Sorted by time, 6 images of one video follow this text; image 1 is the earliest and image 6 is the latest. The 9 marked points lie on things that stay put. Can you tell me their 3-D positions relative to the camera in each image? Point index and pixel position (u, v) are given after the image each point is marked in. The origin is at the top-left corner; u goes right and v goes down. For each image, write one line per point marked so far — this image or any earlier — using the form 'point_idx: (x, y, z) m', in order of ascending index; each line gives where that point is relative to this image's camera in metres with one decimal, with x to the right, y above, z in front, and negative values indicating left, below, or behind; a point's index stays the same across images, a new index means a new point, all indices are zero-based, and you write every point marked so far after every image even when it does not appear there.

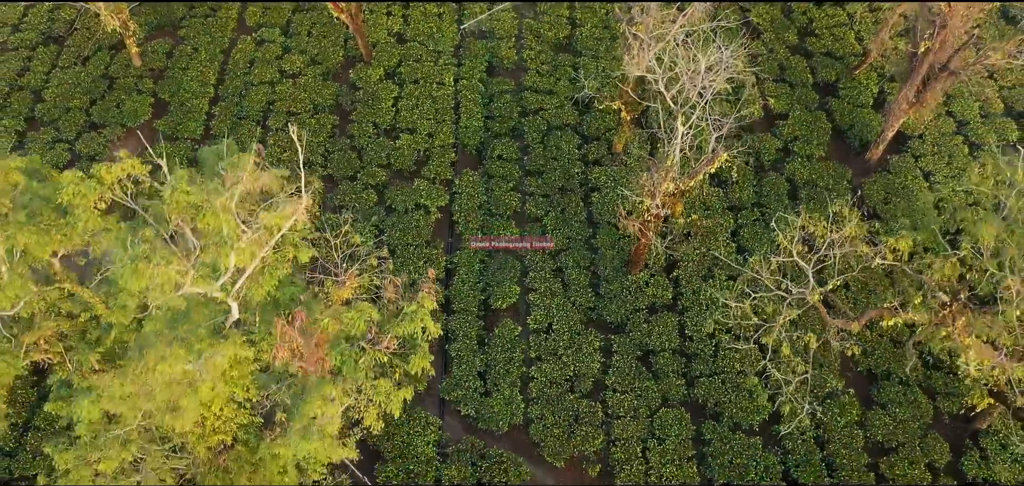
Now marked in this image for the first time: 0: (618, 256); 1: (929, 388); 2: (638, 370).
0: (+3.4, -0.6, +19.0) m
1: (+11.7, -4.1, +16.8) m
2: (+3.6, -3.7, +17.2) m
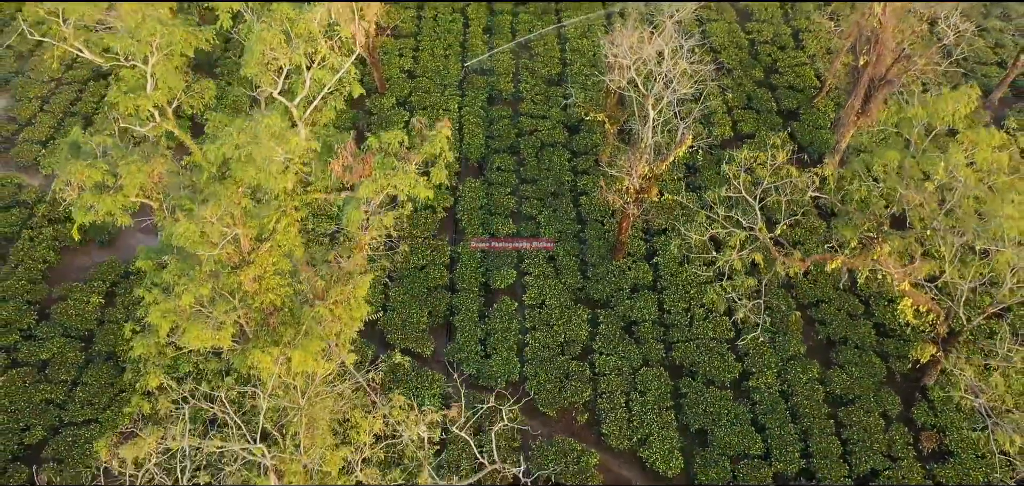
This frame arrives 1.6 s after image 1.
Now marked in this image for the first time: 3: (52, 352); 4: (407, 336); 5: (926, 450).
0: (+3.3, -0.2, +21.5) m
1: (+11.6, -3.4, +18.8) m
2: (+3.5, -3.0, +19.2) m
3: (-14.0, -3.4, +18.3) m
4: (-3.3, -3.0, +19.3) m
5: (+11.7, -5.8, +17.0) m
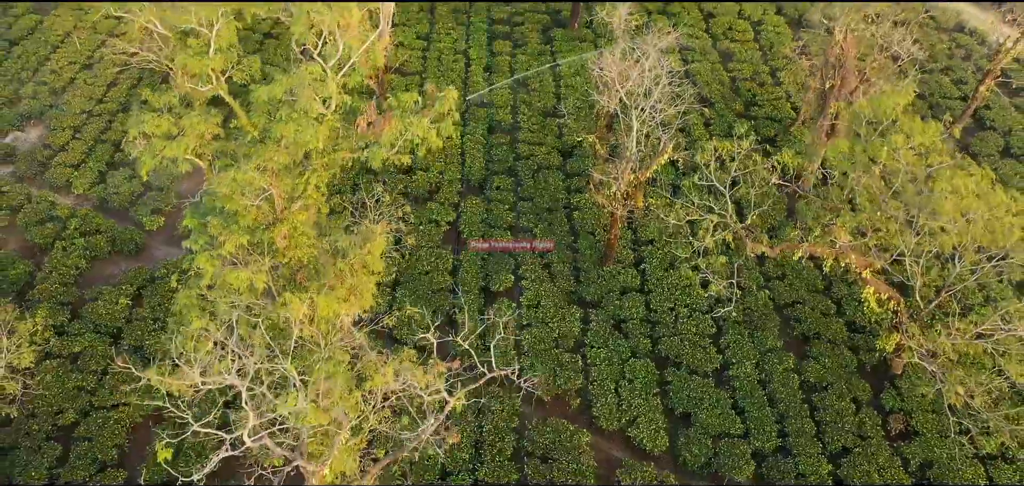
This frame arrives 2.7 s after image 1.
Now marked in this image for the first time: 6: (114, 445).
0: (+3.2, -0.5, +23.2) m
1: (+11.5, -3.5, +20.3) m
2: (+3.4, -3.1, +20.7) m
3: (-14.1, -3.4, +19.8) m
4: (-3.4, -3.1, +20.9) m
5: (+11.6, -5.7, +18.3) m
6: (-11.7, -5.9, +17.7) m
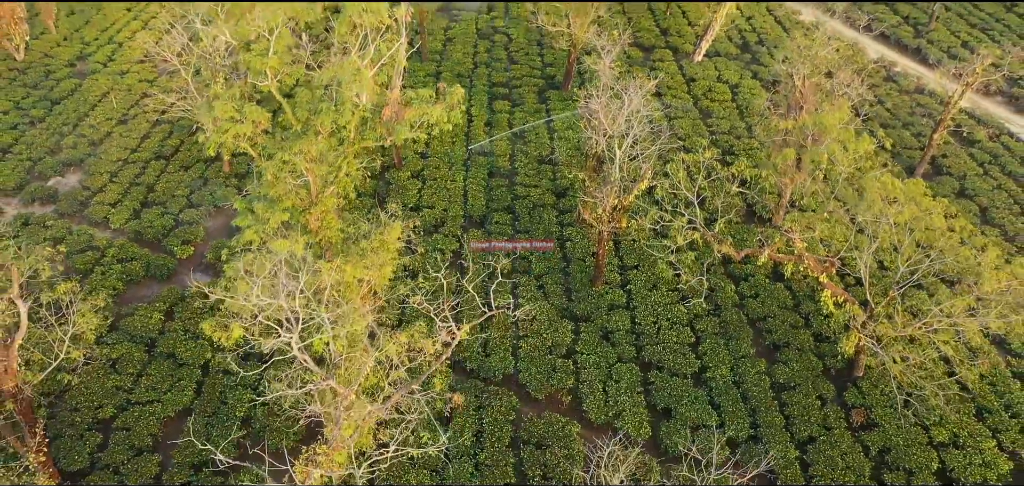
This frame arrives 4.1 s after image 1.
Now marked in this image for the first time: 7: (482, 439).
0: (+3.1, -1.4, +25.6) m
1: (+11.4, -4.0, +22.4) m
2: (+3.3, -3.7, +22.9) m
3: (-14.2, -3.9, +21.9) m
4: (-3.5, -3.8, +23.0) m
5: (+11.5, -6.0, +20.2) m
6: (-11.7, -6.2, +19.5) m
7: (-0.9, -6.3, +19.5) m
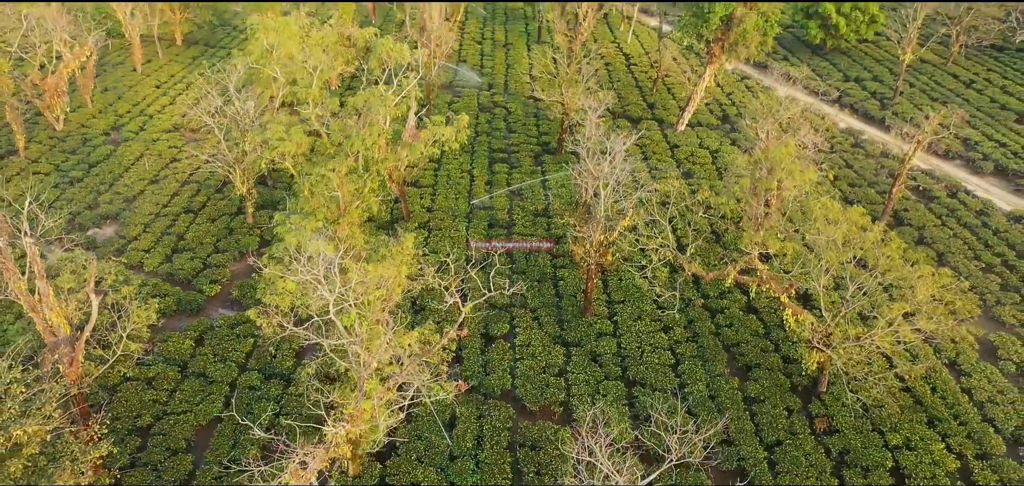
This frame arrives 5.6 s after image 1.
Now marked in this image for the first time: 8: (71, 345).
0: (+3.0, -3.0, +28.4) m
1: (+11.3, -5.2, +24.8) m
2: (+3.2, -5.0, +25.3) m
3: (-14.3, -5.1, +24.3) m
4: (-3.6, -5.1, +25.5) m
5: (+11.4, -6.9, +22.4) m
6: (-11.8, -7.0, +21.7) m
7: (-1.0, -7.1, +21.7) m
8: (-13.4, -3.1, +18.4) m
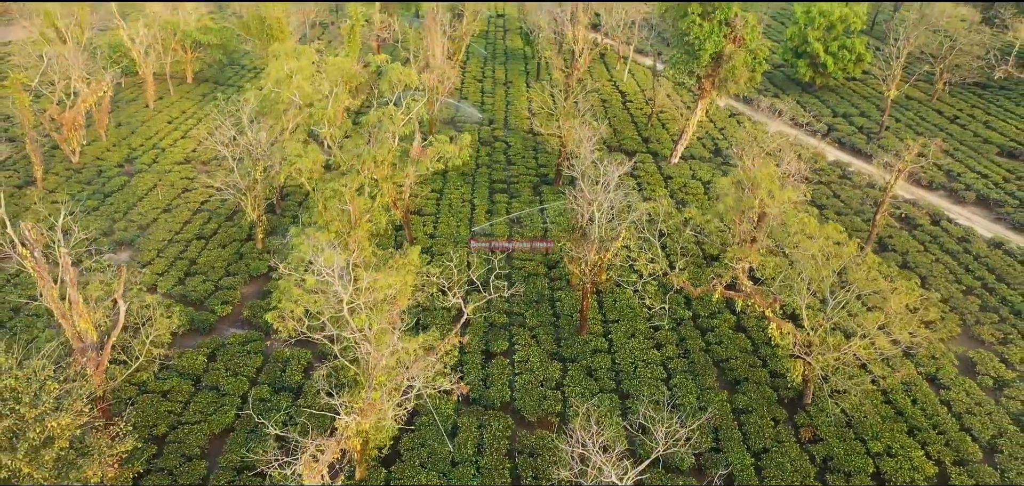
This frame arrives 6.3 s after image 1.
0: (+3.0, -4.1, +29.7) m
1: (+11.3, -6.1, +26.0) m
2: (+3.2, -5.9, +26.5) m
3: (-14.3, -5.9, +25.5) m
4: (-3.7, -5.9, +26.6) m
5: (+11.4, -7.6, +23.5) m
6: (-11.9, -7.7, +22.7) m
7: (-1.1, -7.8, +22.7) m
8: (-13.5, -3.5, +19.7) m
